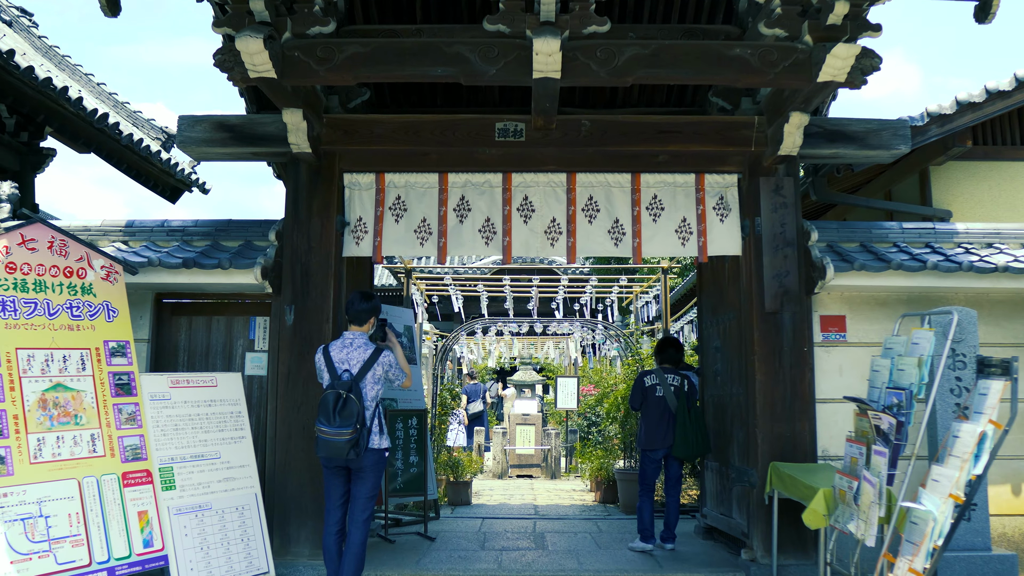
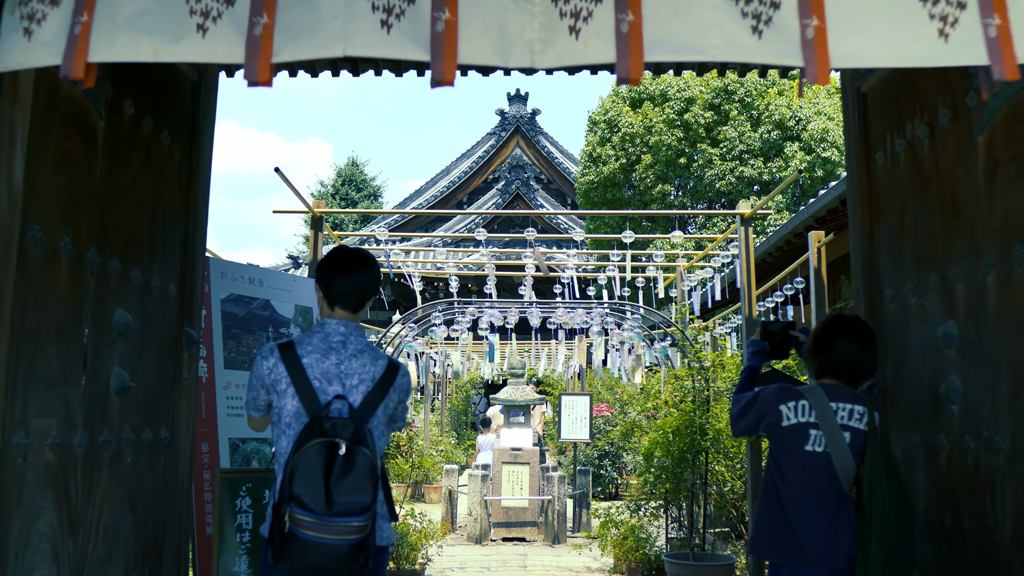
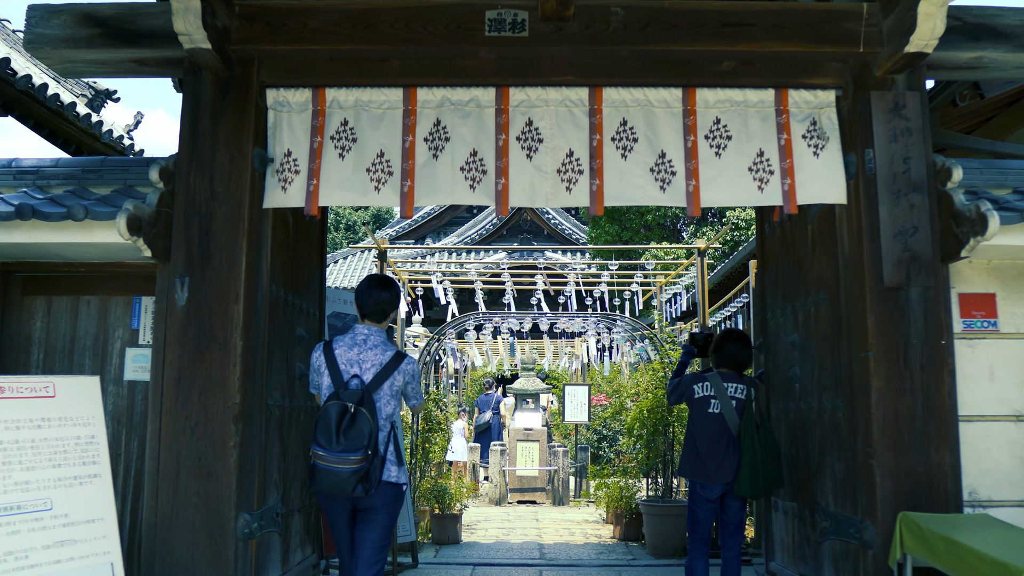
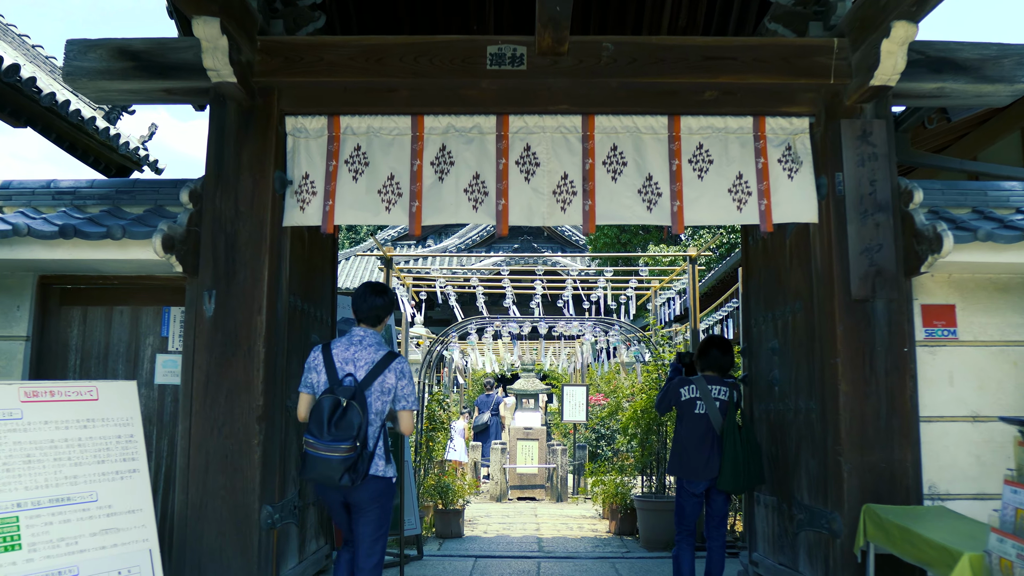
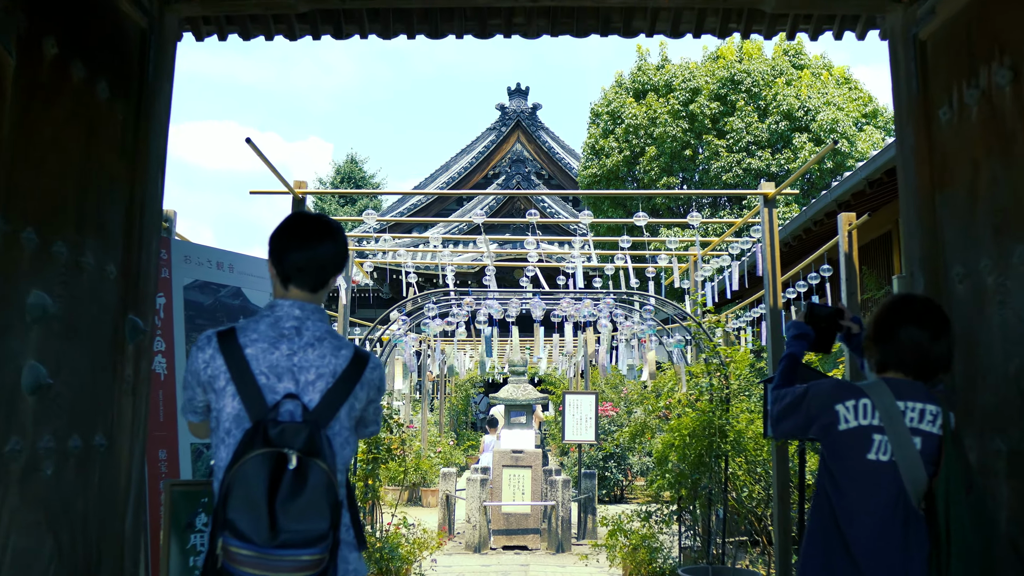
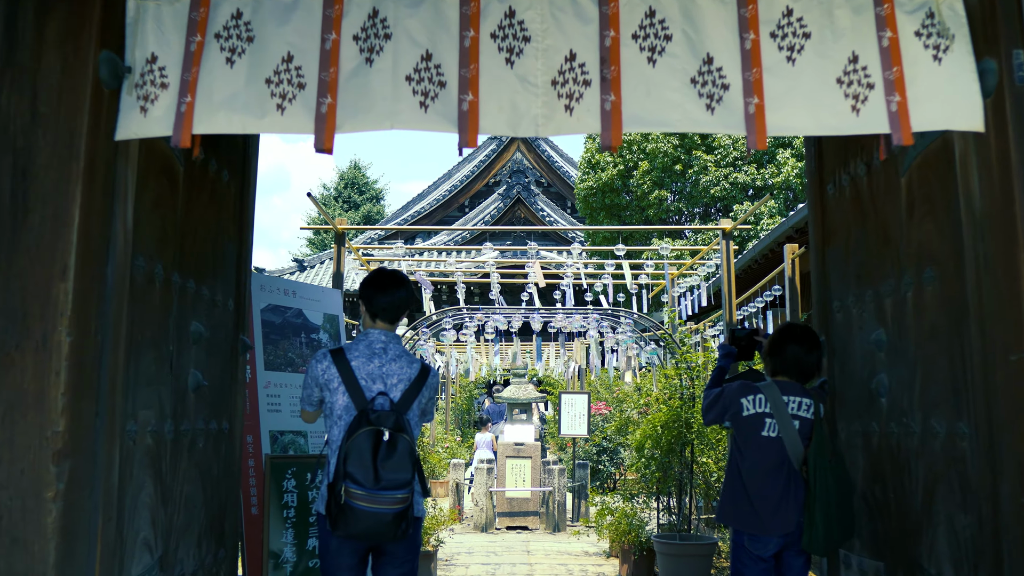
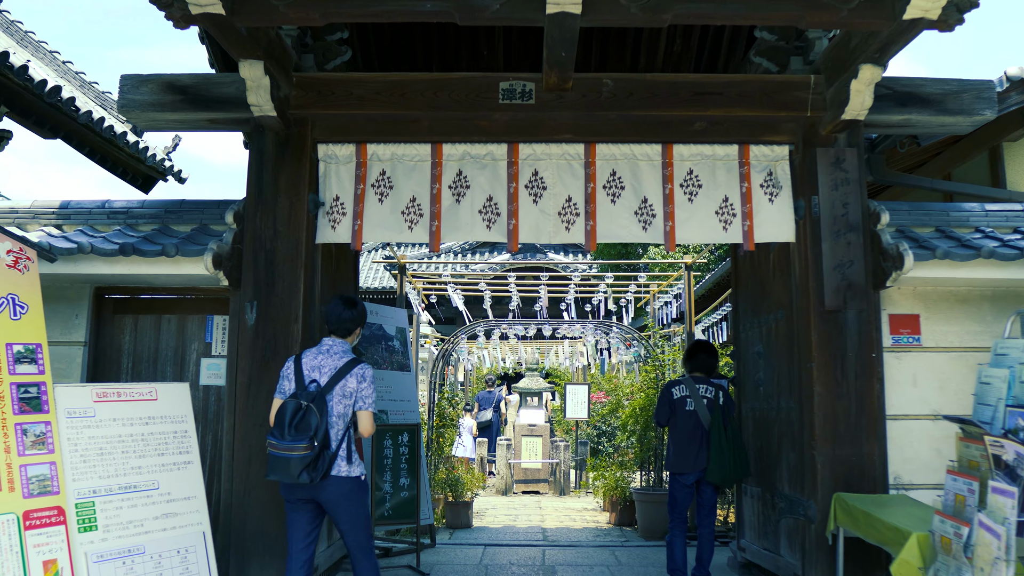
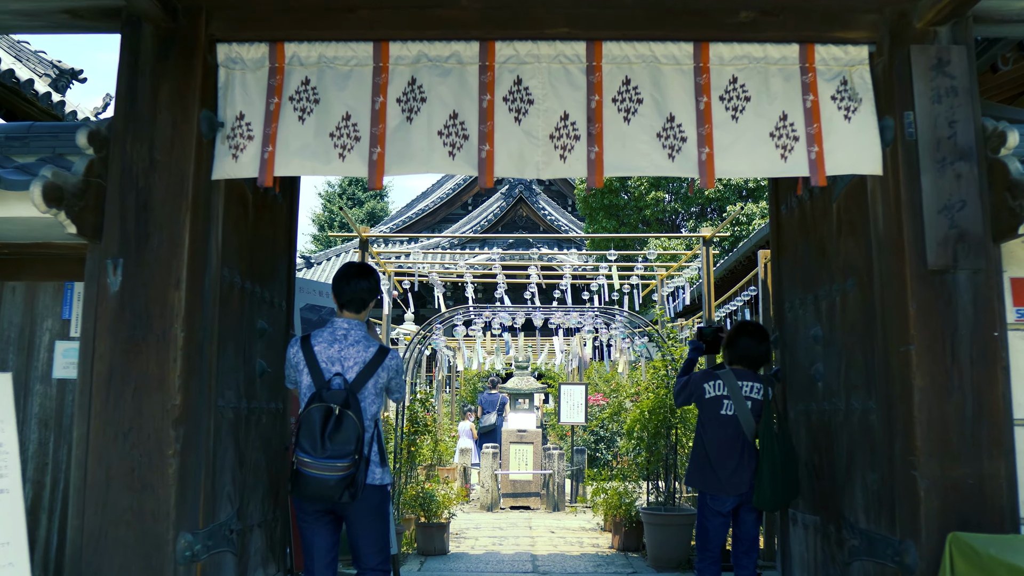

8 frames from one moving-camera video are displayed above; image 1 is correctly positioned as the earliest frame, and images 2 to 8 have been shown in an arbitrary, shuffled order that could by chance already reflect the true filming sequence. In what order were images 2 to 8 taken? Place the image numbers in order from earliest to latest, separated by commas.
7, 4, 3, 8, 6, 2, 5
